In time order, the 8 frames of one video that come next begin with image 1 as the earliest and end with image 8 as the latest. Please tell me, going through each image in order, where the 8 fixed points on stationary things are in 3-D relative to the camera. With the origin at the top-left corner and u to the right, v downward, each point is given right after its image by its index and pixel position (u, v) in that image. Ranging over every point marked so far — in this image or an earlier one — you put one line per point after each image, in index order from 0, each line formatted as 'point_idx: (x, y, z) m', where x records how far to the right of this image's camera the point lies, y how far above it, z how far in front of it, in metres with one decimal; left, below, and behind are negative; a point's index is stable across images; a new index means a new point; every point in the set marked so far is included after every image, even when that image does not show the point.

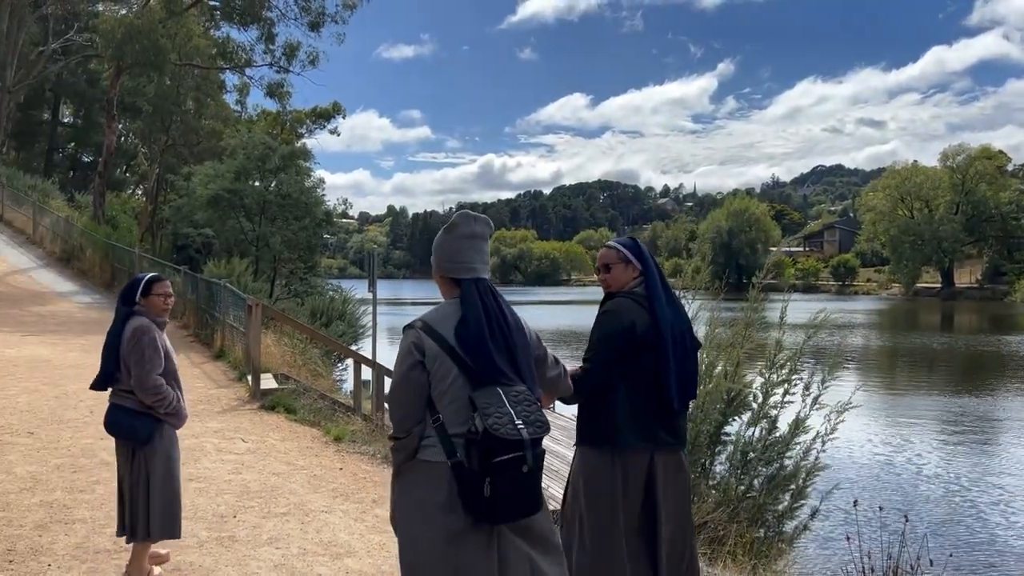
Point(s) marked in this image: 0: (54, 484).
0: (-3.0, -1.3, +5.8) m
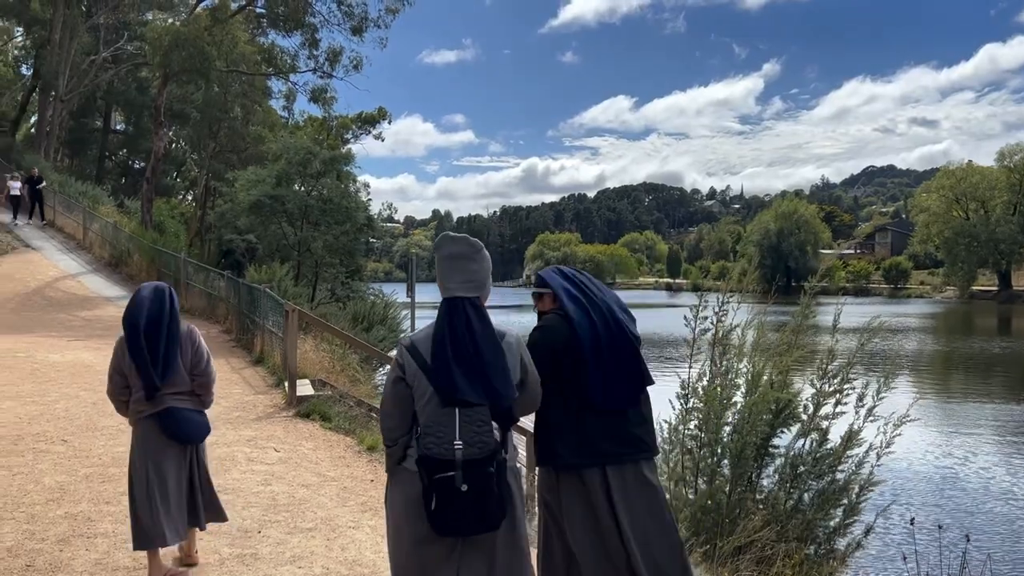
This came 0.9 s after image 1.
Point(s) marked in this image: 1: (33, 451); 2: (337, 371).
0: (-2.7, -1.3, +5.7) m
1: (-3.7, -1.3, +7.0) m
2: (-2.3, -1.1, +12.1) m
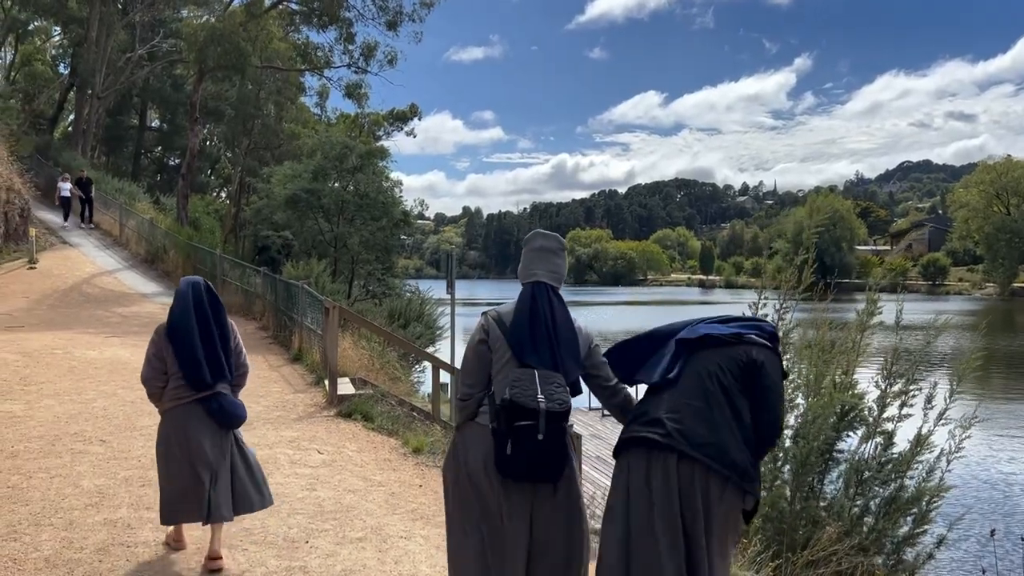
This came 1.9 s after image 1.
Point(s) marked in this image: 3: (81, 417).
0: (-2.4, -1.3, +5.5) m
1: (-3.3, -1.2, +6.8) m
2: (-1.8, -1.1, +11.9) m
3: (-4.0, -1.2, +8.3) m
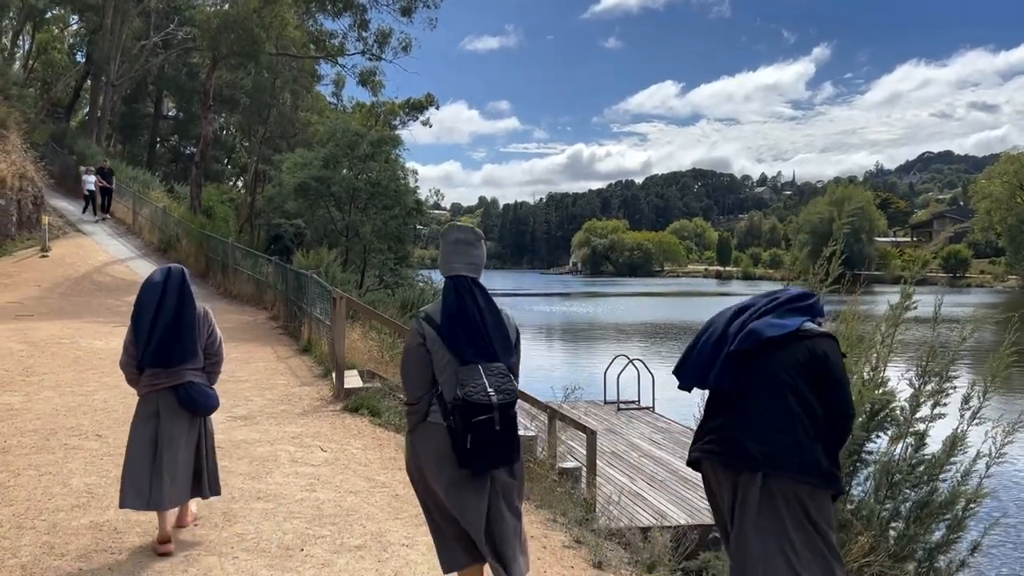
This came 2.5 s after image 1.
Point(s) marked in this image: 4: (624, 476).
0: (-2.3, -1.2, +5.2) m
1: (-3.2, -1.2, +6.6) m
2: (-1.6, -0.9, +11.6) m
3: (-3.9, -1.1, +8.1) m
4: (+1.4, -2.3, +11.3) m
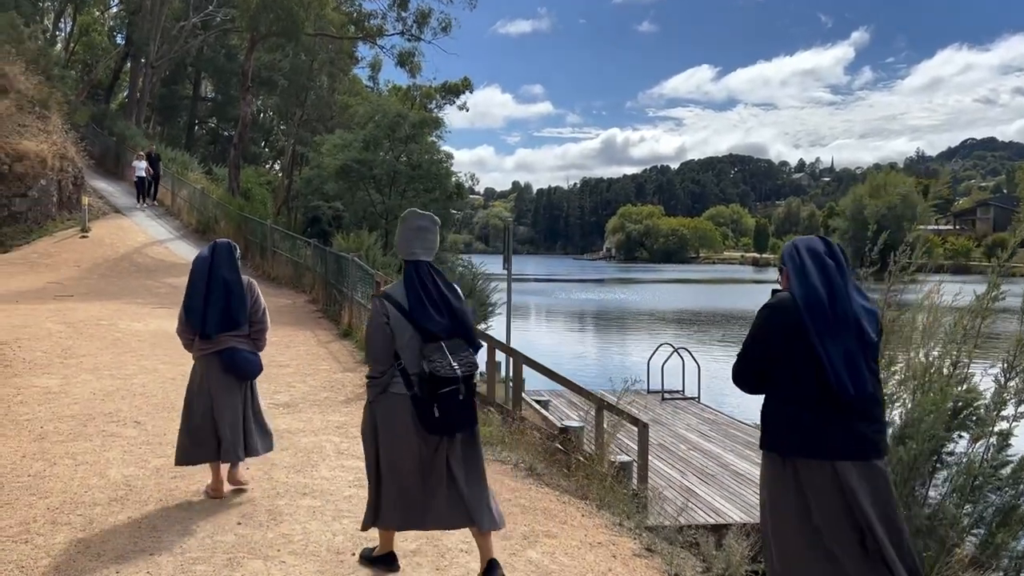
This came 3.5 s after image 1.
0: (-2.0, -1.1, +4.9) m
1: (-2.9, -1.0, +6.3) m
2: (-1.0, -0.7, +11.3) m
3: (-3.4, -0.9, +7.8) m
4: (+1.9, -2.2, +10.9) m
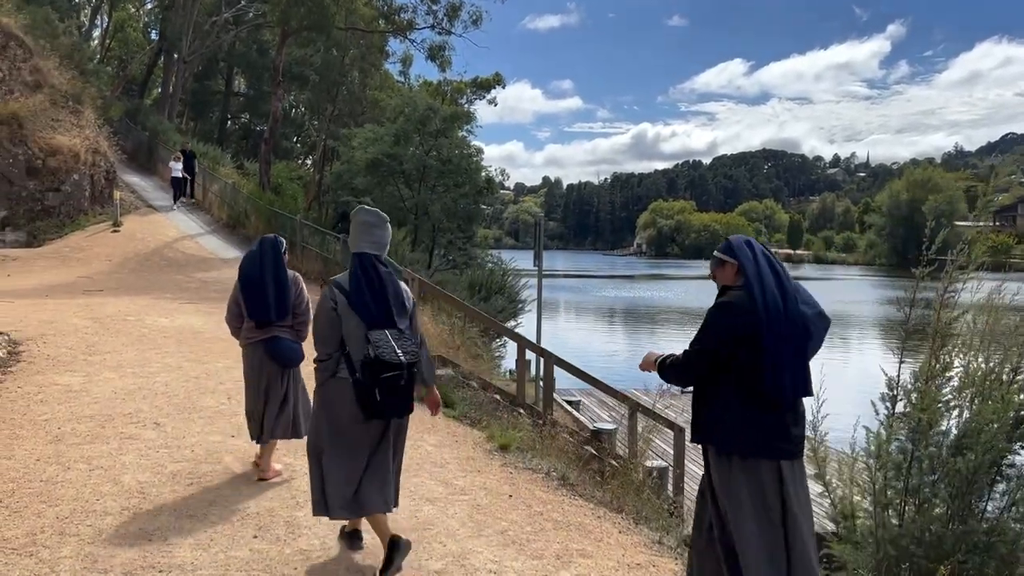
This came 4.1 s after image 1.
0: (-1.8, -1.1, +4.7) m
1: (-2.6, -1.0, +6.1) m
2: (-0.7, -0.7, +11.0) m
3: (-3.1, -0.9, +7.6) m
4: (+2.3, -2.2, +10.5) m
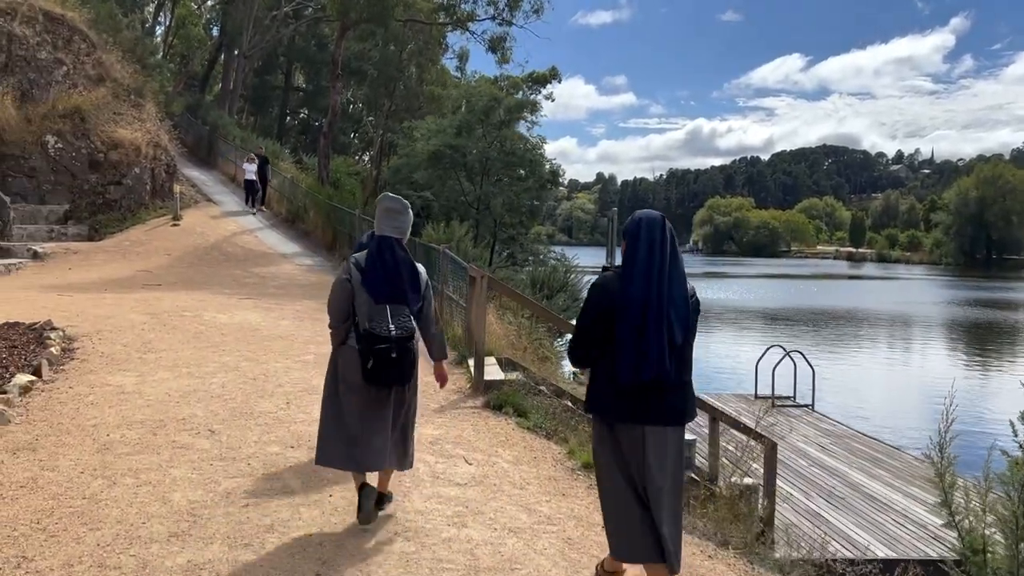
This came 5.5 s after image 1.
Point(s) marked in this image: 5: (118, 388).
0: (-1.4, -1.1, +4.2) m
1: (-2.1, -1.0, +5.6) m
2: (+0.2, -0.7, +10.4) m
3: (-2.5, -0.9, +7.2) m
4: (+3.1, -2.2, +9.8) m
5: (-3.2, -0.8, +7.4) m
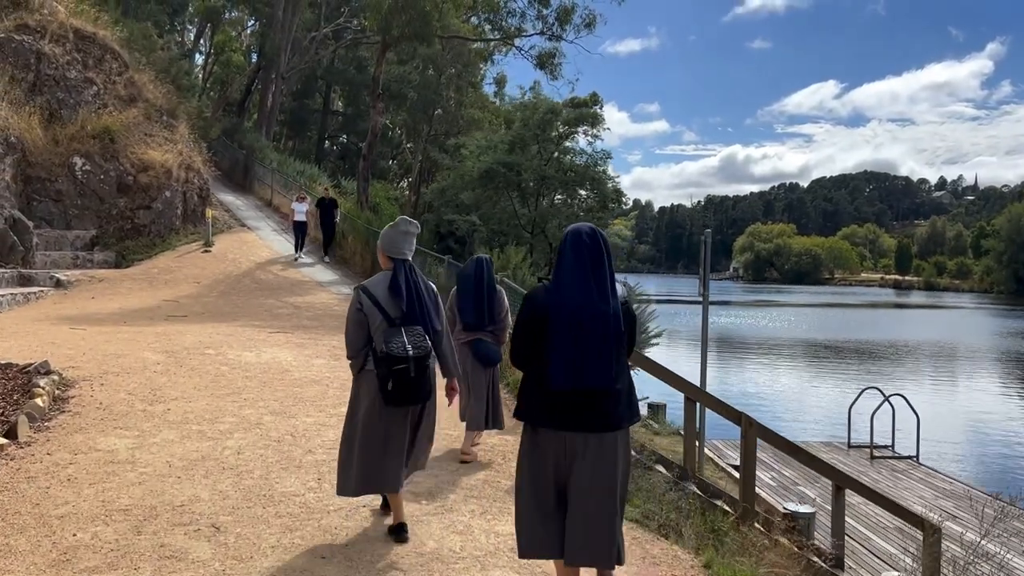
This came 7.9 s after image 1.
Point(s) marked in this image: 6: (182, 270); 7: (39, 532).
0: (-0.9, -1.3, +2.6) m
1: (-1.6, -1.2, +4.1) m
2: (+0.9, -1.0, +8.7) m
3: (-1.9, -1.1, +5.6) m
4: (+3.7, -2.5, +7.9) m
5: (-2.6, -1.1, +5.9) m
6: (-7.0, +0.4, +19.3) m
7: (-2.3, -1.2, +4.4) m
